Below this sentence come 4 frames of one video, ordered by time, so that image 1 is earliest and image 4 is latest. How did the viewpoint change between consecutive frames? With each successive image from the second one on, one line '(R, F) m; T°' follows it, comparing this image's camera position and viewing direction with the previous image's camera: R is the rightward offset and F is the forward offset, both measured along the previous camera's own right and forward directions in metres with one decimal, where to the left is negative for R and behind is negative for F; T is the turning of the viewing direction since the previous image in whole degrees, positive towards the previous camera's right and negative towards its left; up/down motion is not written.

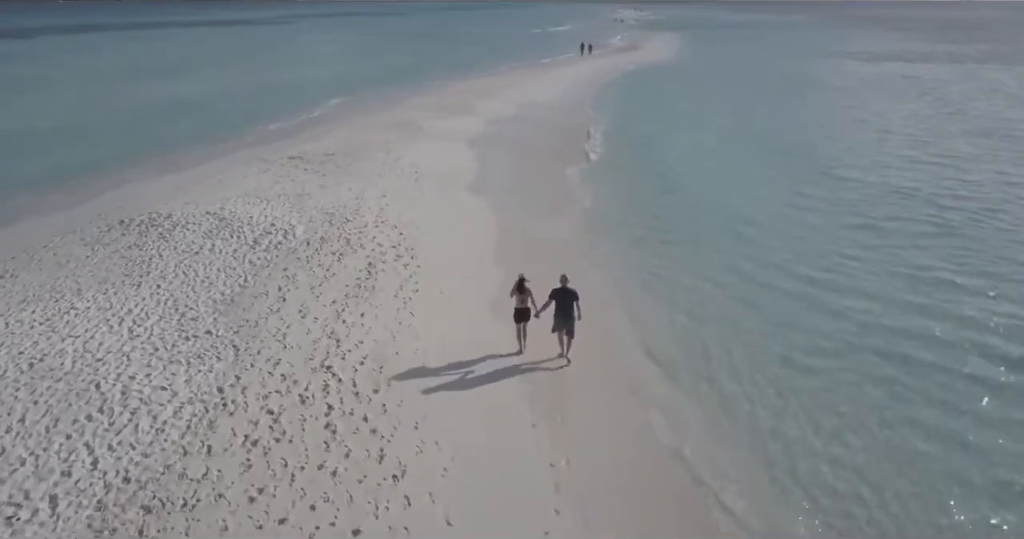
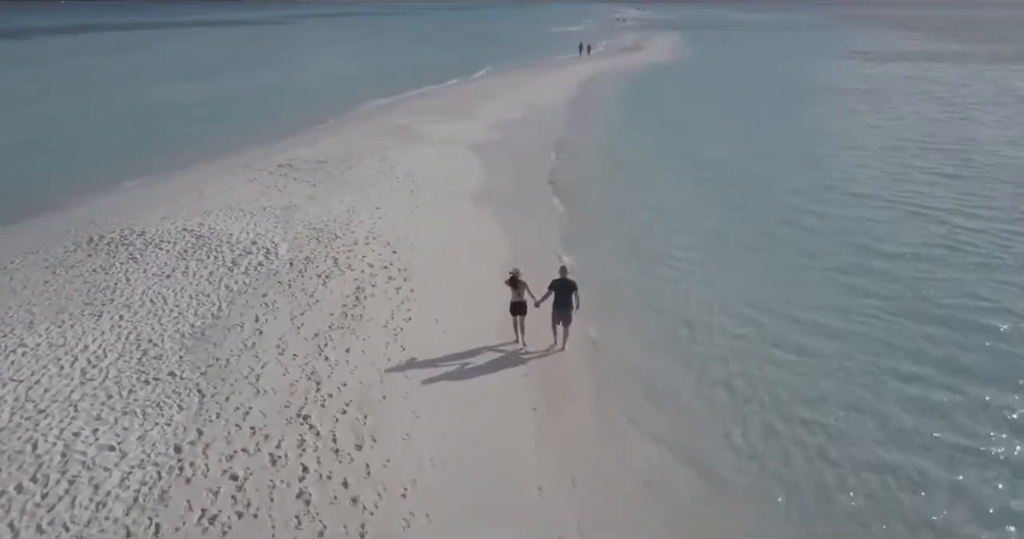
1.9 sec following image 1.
(0.0, +1.3) m; 0°
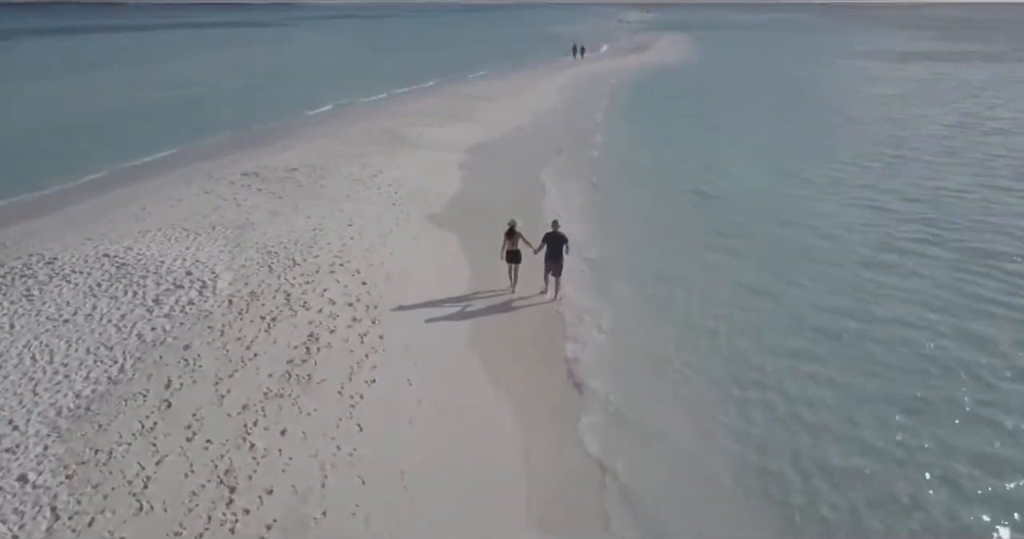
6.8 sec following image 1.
(+0.1, +3.0) m; 0°
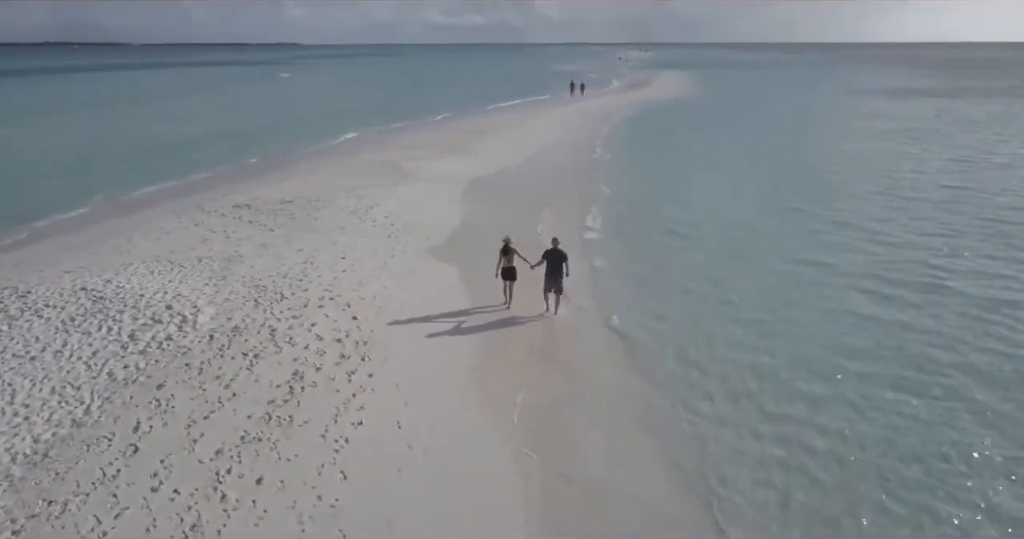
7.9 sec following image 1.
(0.0, +0.6) m; 0°
